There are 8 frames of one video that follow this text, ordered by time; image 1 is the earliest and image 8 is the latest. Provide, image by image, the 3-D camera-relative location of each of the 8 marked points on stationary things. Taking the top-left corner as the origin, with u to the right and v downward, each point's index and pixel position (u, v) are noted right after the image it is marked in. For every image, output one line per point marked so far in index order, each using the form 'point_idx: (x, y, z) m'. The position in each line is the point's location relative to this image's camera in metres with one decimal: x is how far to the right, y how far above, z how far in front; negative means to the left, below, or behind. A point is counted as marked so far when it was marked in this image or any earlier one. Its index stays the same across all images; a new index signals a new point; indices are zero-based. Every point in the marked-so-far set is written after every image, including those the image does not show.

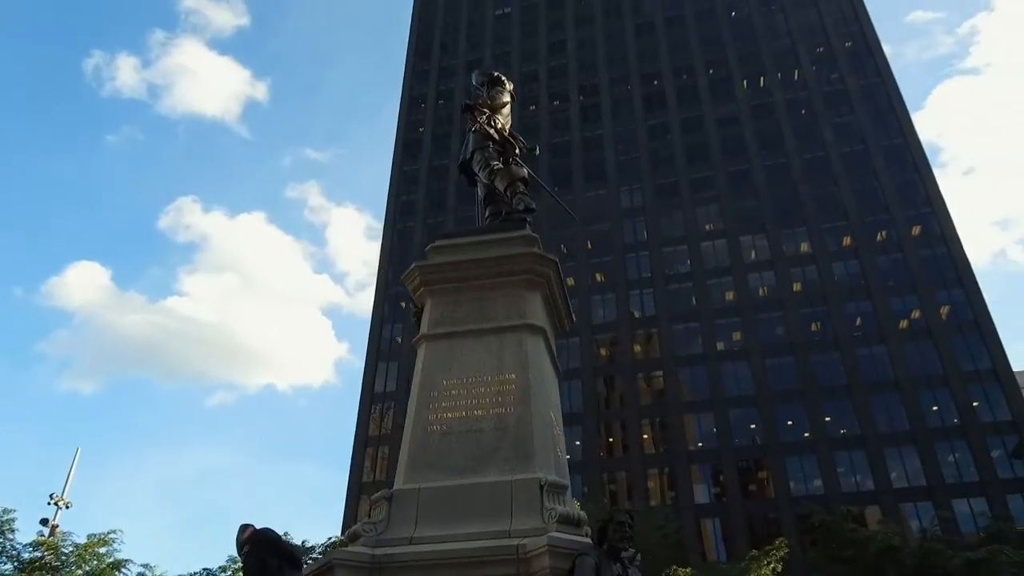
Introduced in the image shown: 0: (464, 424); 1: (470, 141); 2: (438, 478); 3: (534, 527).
0: (-0.4, -1.2, +6.5) m
1: (-0.5, +1.8, +9.2) m
2: (-0.6, -1.6, +6.3) m
3: (+0.2, -1.8, +5.7) m
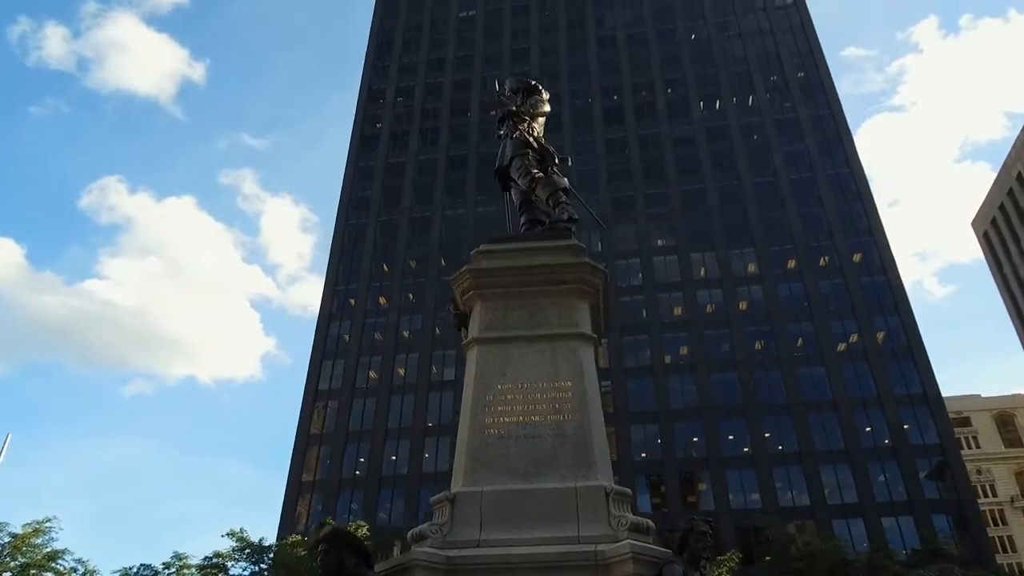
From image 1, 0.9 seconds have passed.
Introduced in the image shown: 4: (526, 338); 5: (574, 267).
0: (+0.1, -1.2, +6.6) m
1: (-0.1, +1.7, +9.2) m
2: (-0.1, -1.6, +6.3) m
3: (+0.7, -1.9, +5.8) m
4: (+0.1, -0.5, +7.2) m
5: (+0.6, +0.2, +7.5) m
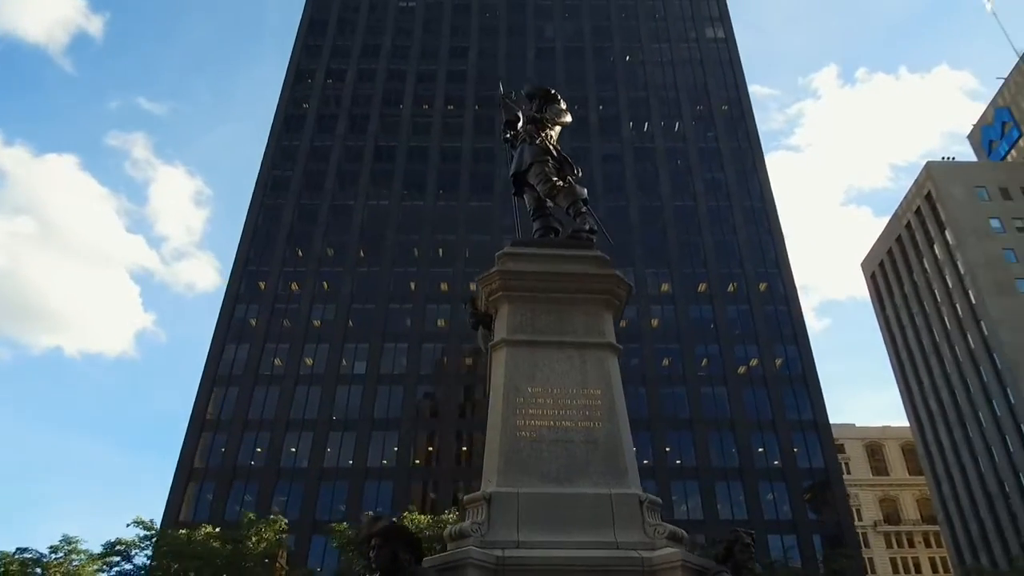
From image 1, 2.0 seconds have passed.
0: (+0.4, -1.3, +6.7) m
1: (+0.2, +1.7, +9.3) m
2: (+0.2, -1.7, +6.4) m
3: (+1.0, -2.0, +6.0) m
4: (+0.4, -0.5, +7.3) m
5: (+0.9, +0.1, +7.7) m
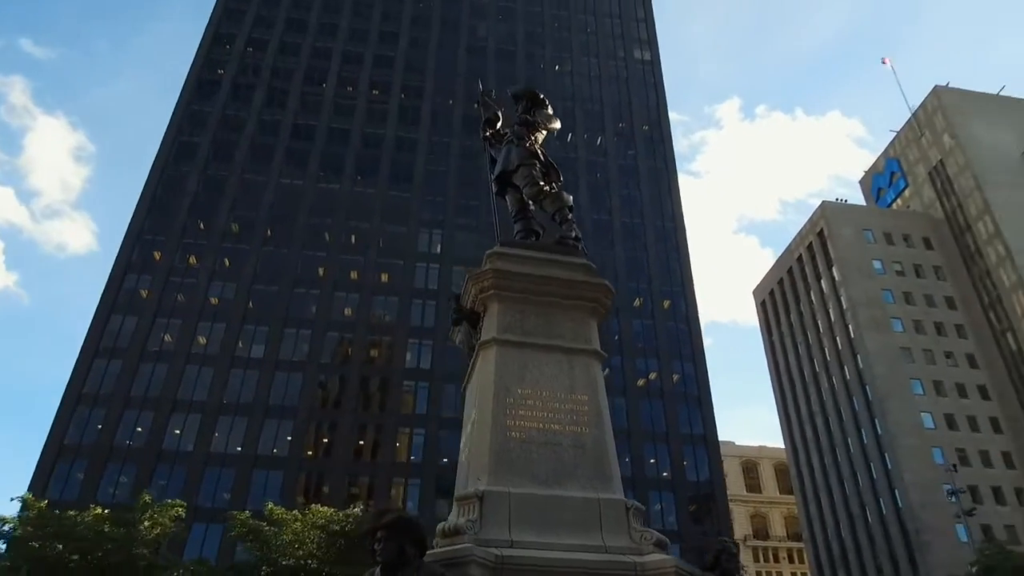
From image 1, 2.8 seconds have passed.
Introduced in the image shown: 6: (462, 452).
0: (+0.3, -1.3, +6.8) m
1: (0.0, +1.7, +9.3) m
2: (+0.1, -1.7, +6.4) m
3: (+0.9, -2.1, +6.1) m
4: (+0.3, -0.6, +7.3) m
5: (+0.8, 0.0, +7.8) m
6: (-0.5, -1.6, +7.2) m
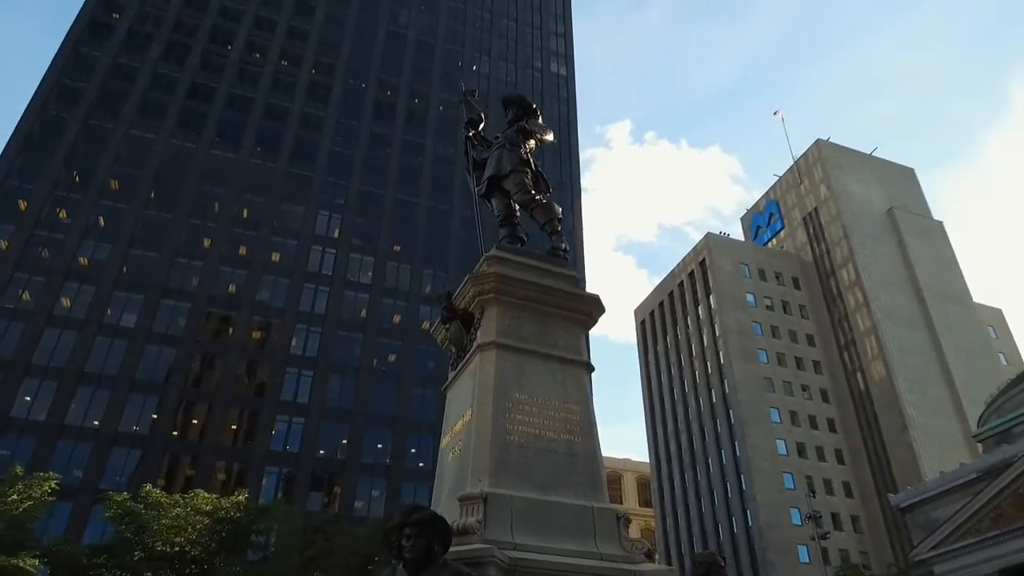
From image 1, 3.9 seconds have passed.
0: (+0.2, -1.4, +6.9) m
1: (-0.1, +1.6, +9.4) m
2: (+0.1, -1.7, +6.5) m
3: (+0.9, -2.3, +6.4) m
4: (+0.3, -0.7, +7.5) m
5: (+0.8, -0.1, +8.1) m
6: (-0.6, -1.6, +7.2) m
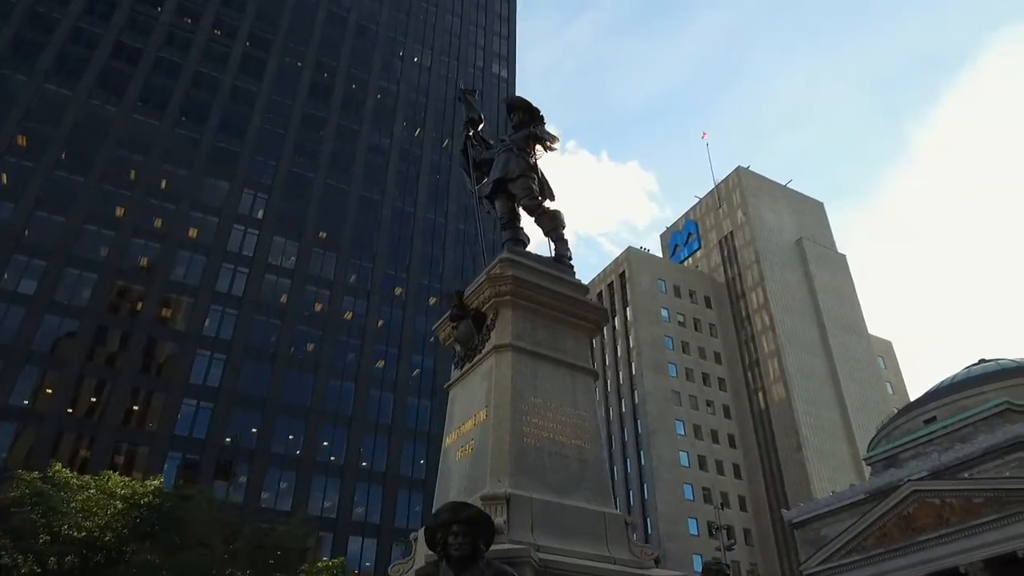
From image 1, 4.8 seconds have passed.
0: (+0.4, -1.5, +7.0) m
1: (0.0, +1.6, +9.5) m
2: (+0.2, -1.8, +6.6) m
3: (+1.0, -2.4, +6.6) m
4: (+0.4, -0.7, +7.6) m
5: (+0.9, -0.2, +8.2) m
6: (-0.5, -1.6, +7.2) m
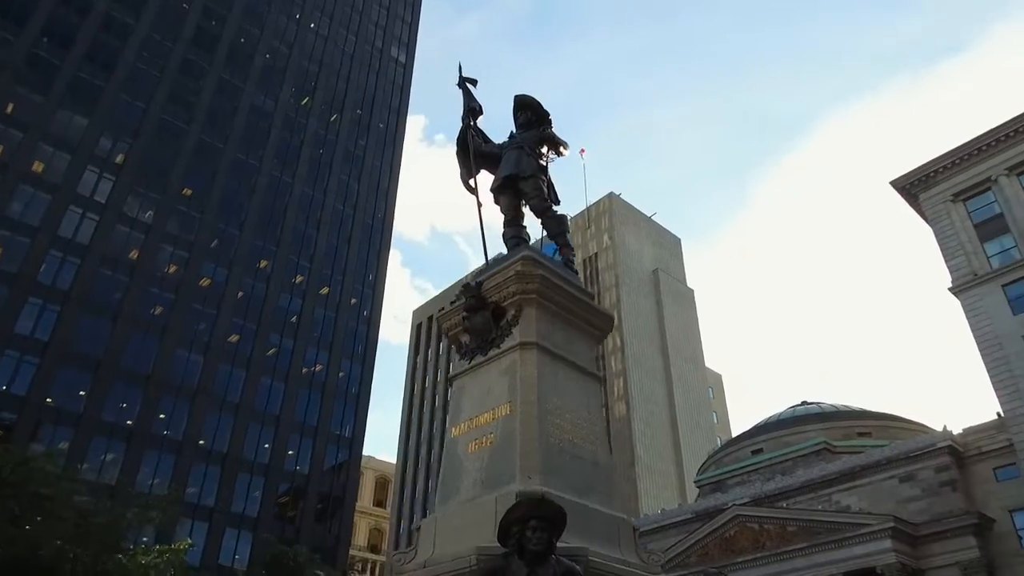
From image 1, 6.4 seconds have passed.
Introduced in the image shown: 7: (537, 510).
0: (+0.6, -1.5, +7.1) m
1: (+0.1, +1.6, +9.5) m
2: (+0.5, -1.8, +6.7) m
3: (+1.2, -2.5, +6.8) m
4: (+0.6, -0.8, +7.7) m
5: (+1.0, -0.3, +8.4) m
6: (-0.3, -1.5, +7.2) m
7: (+0.2, -1.5, +5.2) m
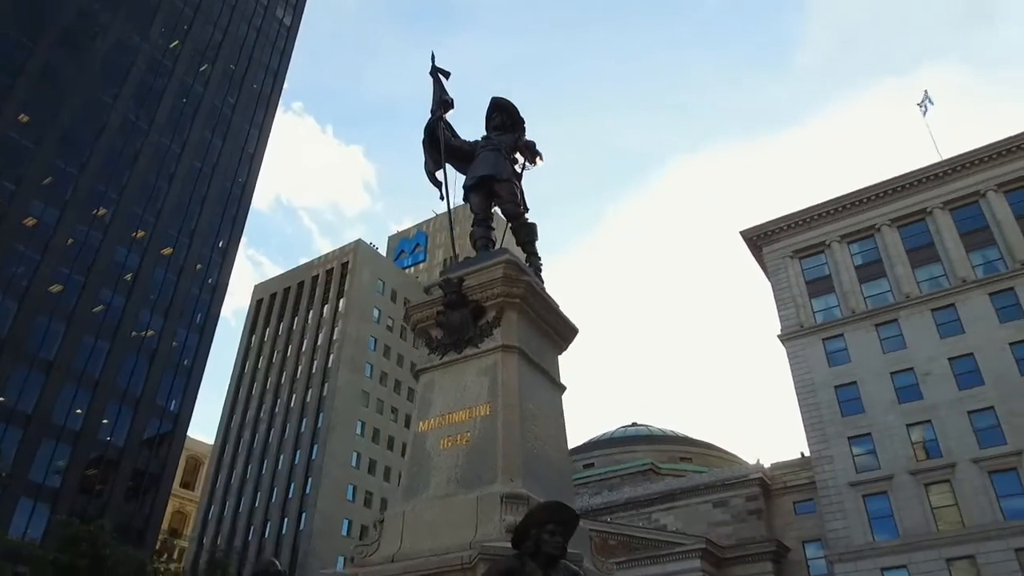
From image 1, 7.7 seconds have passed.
0: (+0.3, -1.6, +7.3) m
1: (-0.2, +1.6, +9.6) m
2: (+0.2, -1.9, +6.8) m
3: (+0.8, -2.7, +7.1) m
4: (+0.3, -0.9, +7.8) m
5: (+0.6, -0.5, +8.6) m
6: (-0.6, -1.5, +7.1) m
7: (+0.3, -1.6, +5.3) m
